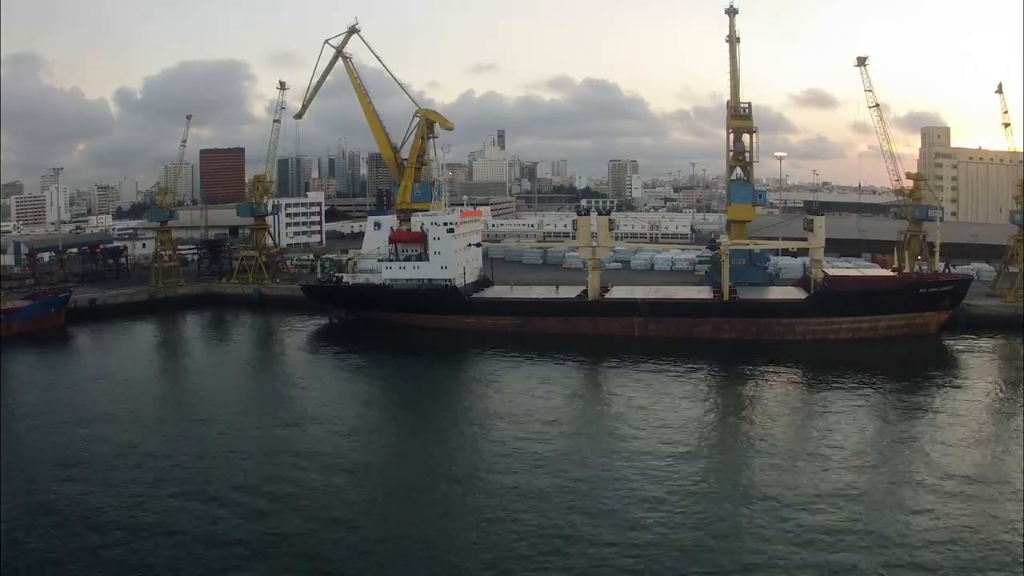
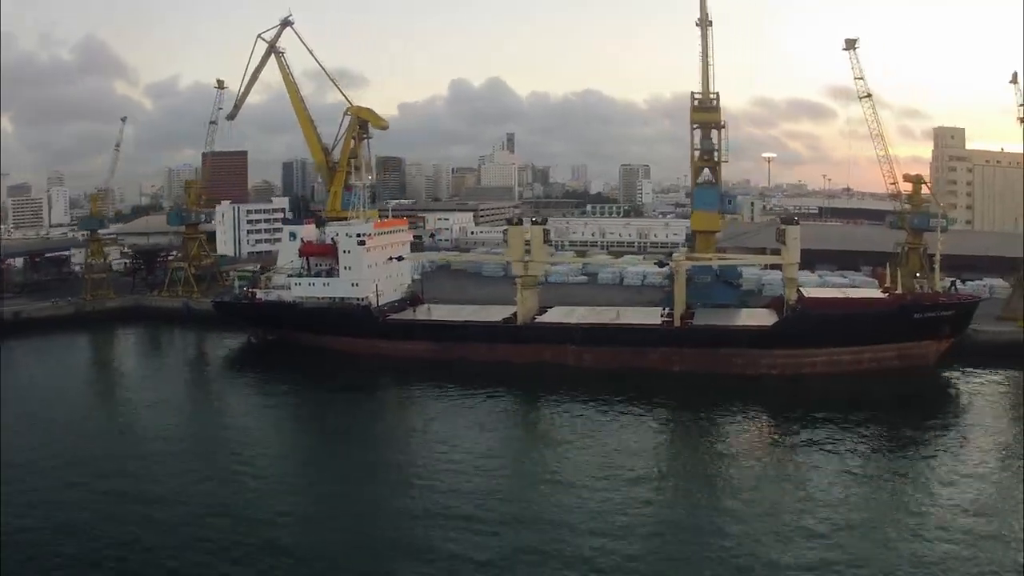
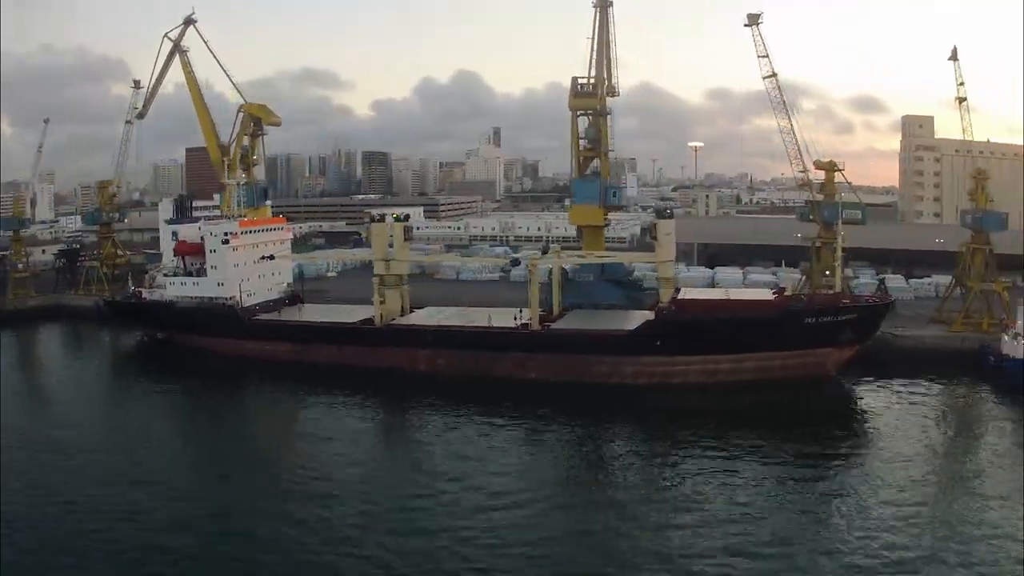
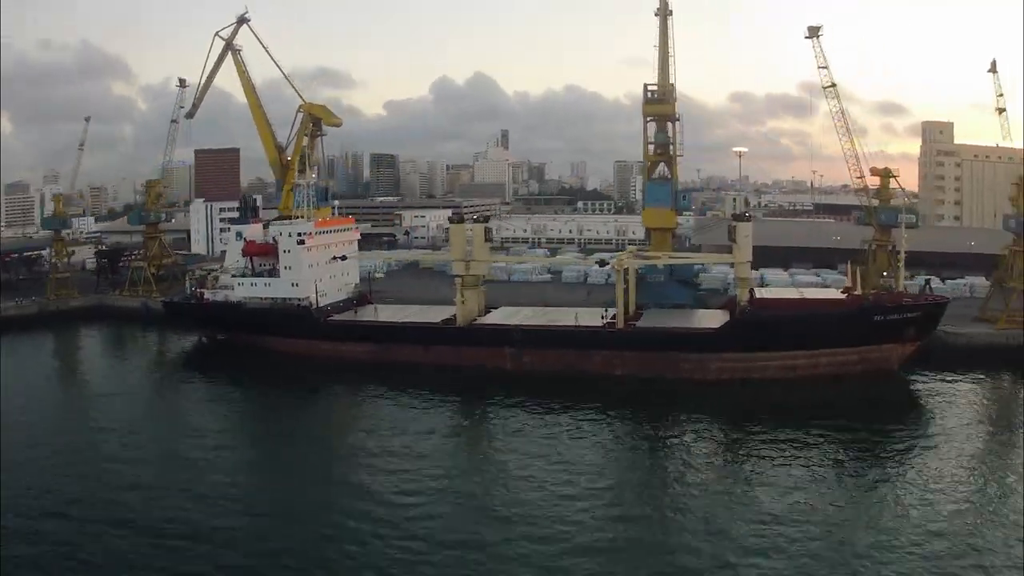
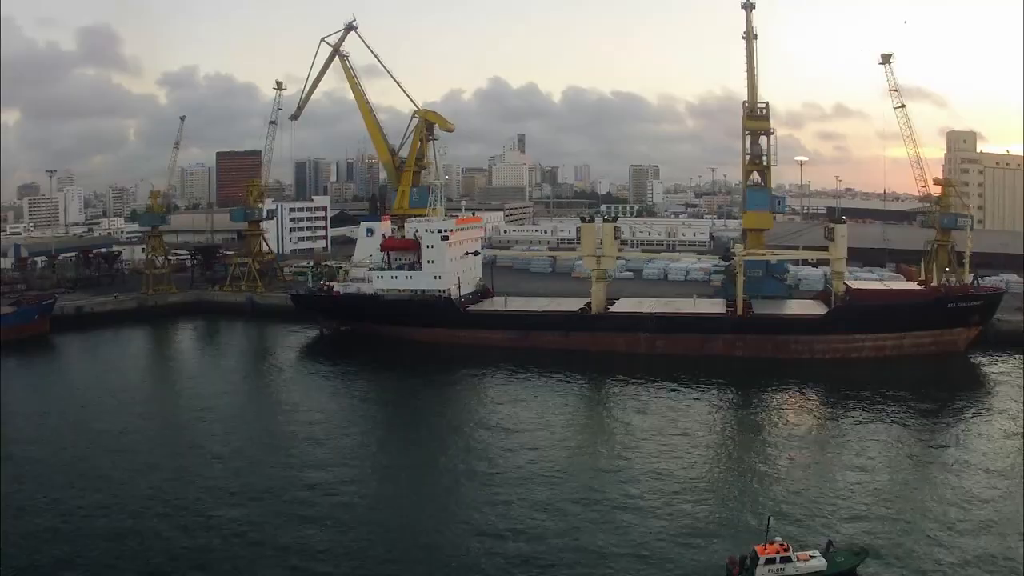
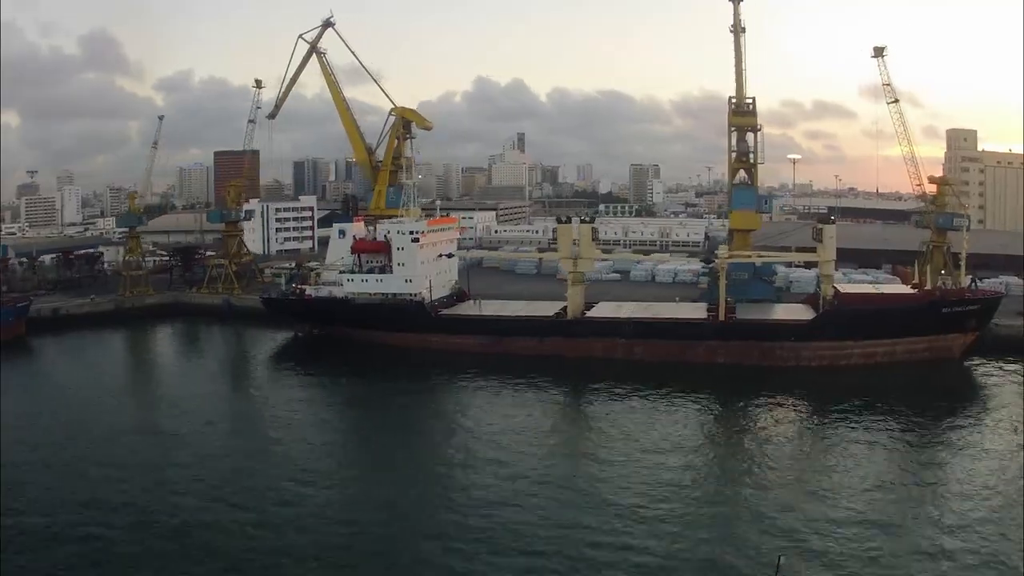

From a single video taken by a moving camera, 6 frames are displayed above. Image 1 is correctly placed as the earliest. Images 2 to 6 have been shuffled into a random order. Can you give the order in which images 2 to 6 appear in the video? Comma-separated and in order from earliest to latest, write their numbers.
5, 6, 2, 4, 3
